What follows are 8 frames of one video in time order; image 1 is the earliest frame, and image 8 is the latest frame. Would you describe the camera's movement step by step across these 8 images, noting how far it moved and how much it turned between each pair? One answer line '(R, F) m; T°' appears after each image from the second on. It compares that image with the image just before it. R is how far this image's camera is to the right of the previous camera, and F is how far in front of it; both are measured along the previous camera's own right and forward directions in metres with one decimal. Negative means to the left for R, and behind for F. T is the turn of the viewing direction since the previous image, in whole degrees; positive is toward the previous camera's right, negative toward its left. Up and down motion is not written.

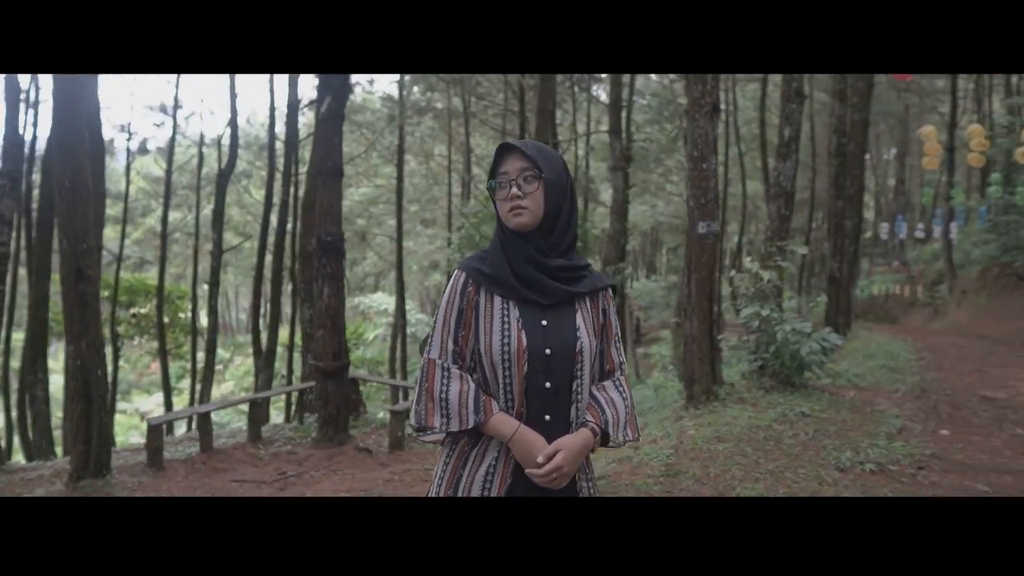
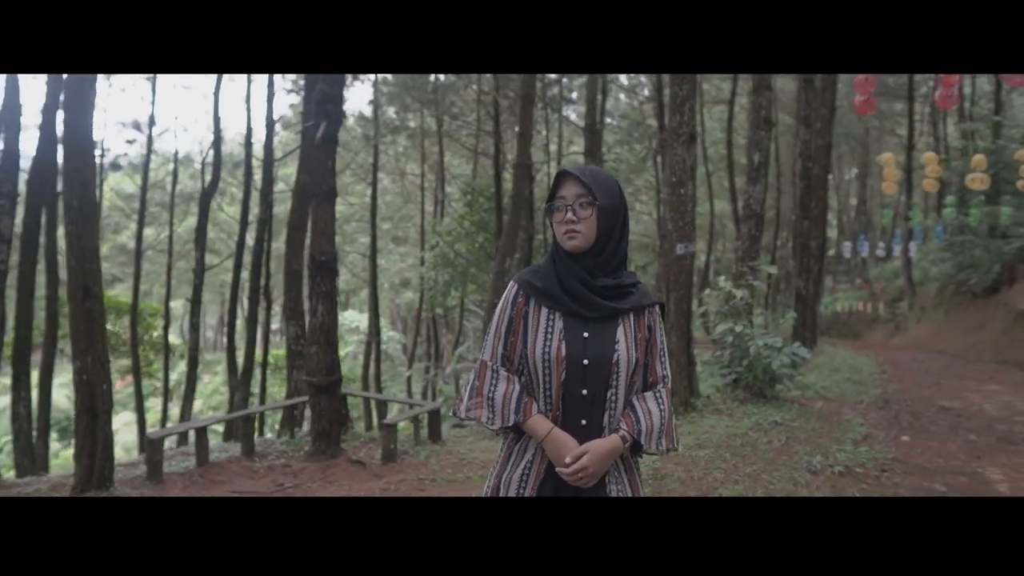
(-0.1, -0.3) m; +2°
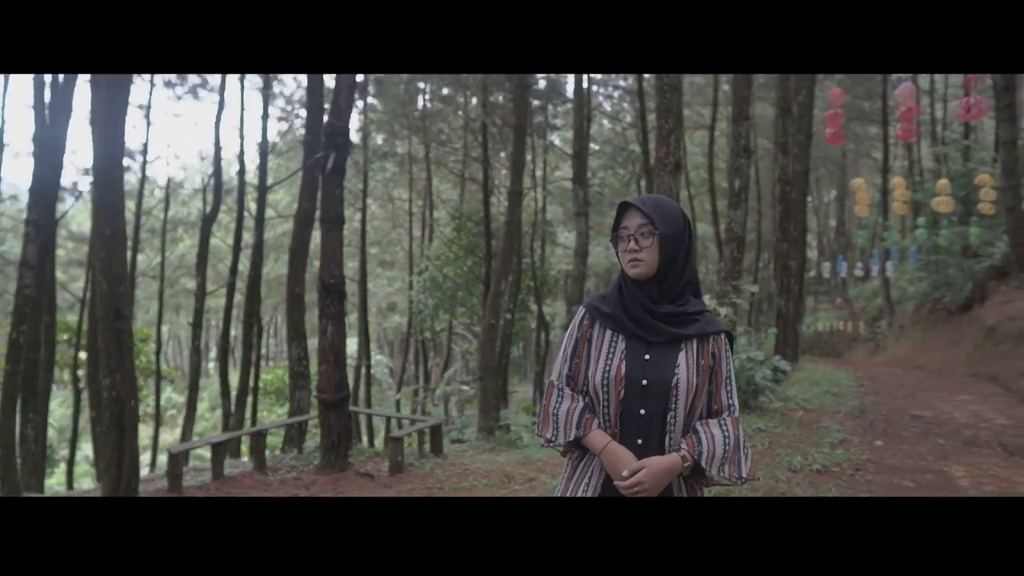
(-0.1, -0.4) m; +1°
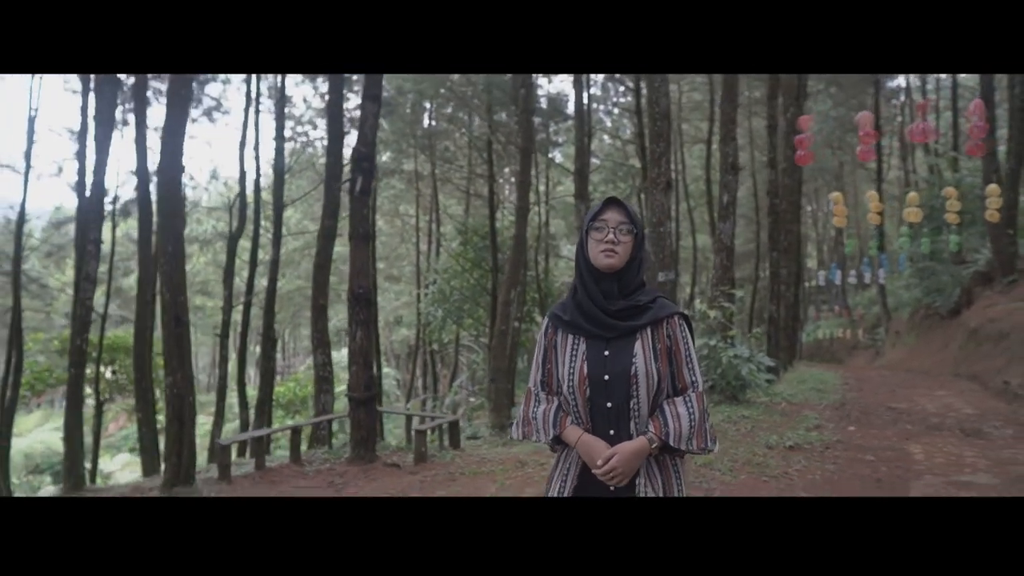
(-0.1, -0.7) m; 0°
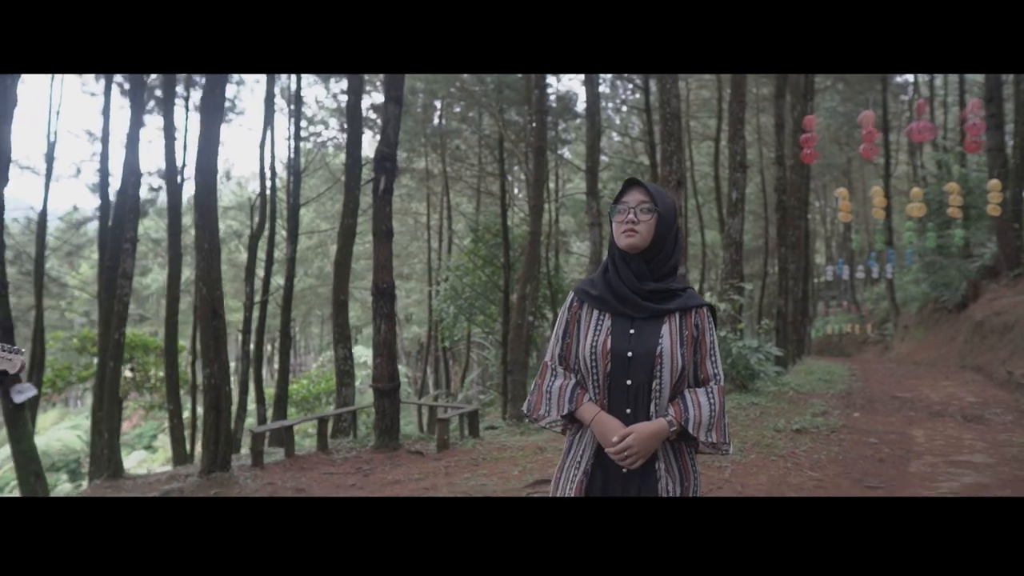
(-0.1, -0.3) m; -1°
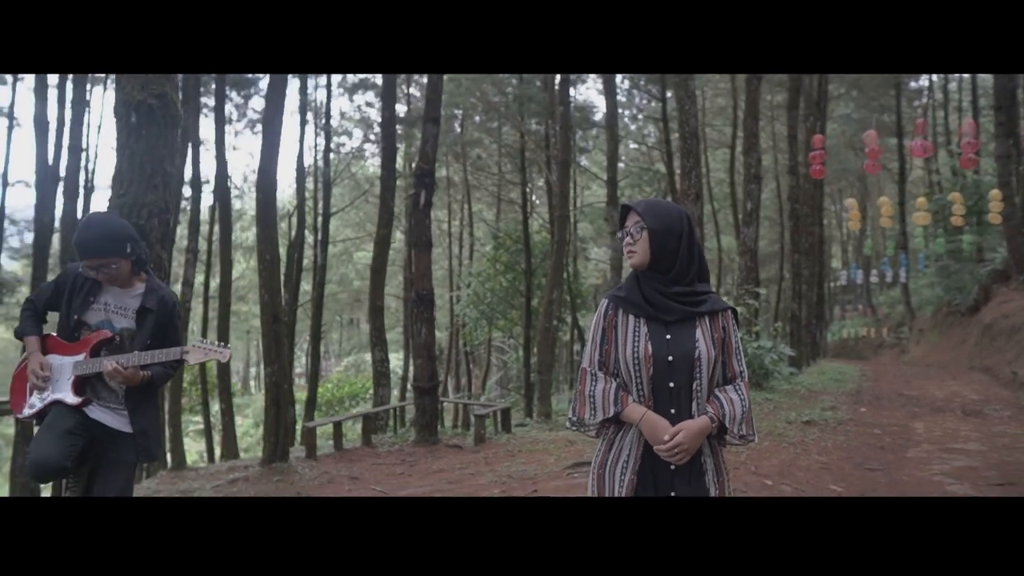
(-0.2, -0.6) m; -1°
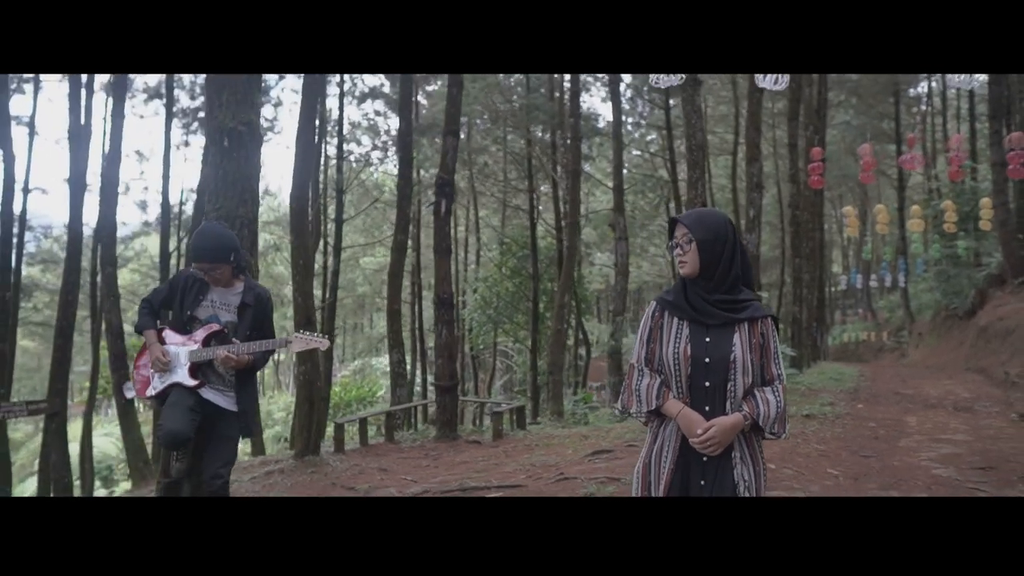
(-0.2, -0.4) m; 0°
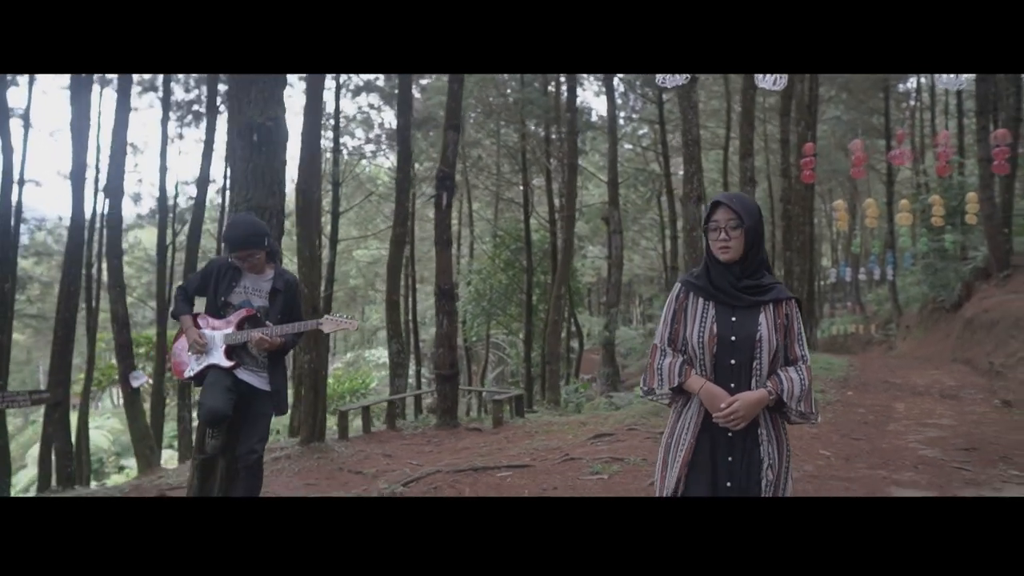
(-0.1, -0.2) m; +1°
